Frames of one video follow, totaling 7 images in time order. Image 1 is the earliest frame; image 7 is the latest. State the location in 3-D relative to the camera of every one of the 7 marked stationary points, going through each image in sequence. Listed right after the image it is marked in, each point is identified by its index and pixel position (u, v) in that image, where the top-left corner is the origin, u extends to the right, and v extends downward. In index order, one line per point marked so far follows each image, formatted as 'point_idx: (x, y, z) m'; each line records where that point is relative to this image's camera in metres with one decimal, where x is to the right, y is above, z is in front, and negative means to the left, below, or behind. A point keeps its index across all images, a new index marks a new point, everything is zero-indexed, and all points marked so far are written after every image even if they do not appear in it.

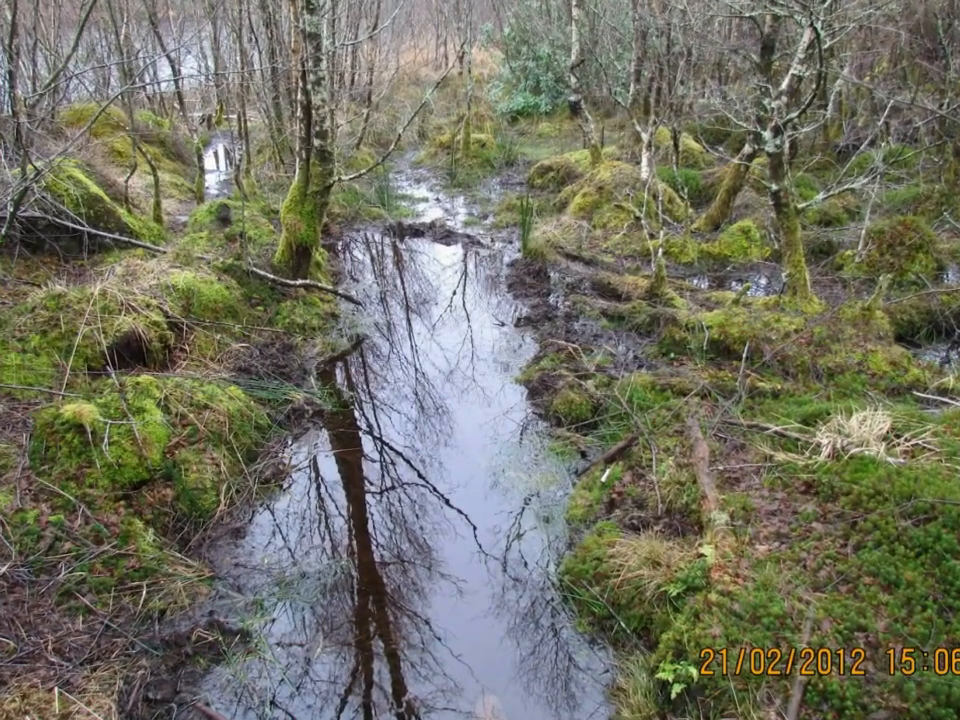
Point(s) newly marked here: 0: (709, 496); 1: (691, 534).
0: (+1.8, -1.1, +6.7) m
1: (+1.6, -1.4, +6.6) m
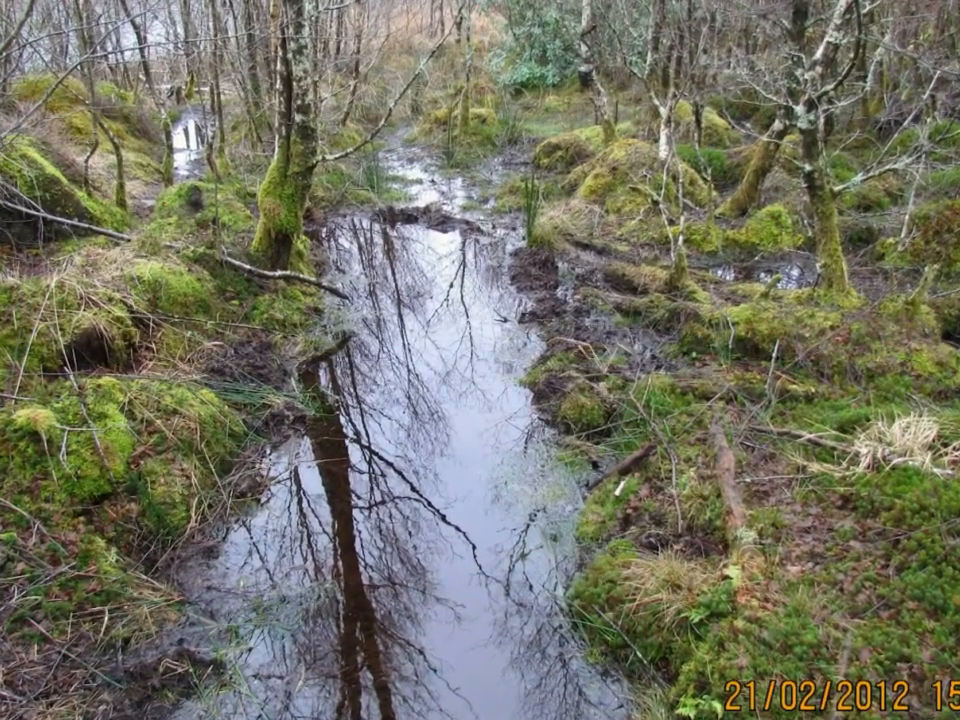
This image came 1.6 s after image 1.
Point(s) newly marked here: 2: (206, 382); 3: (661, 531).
0: (+1.8, -1.1, +5.9) m
1: (+1.6, -1.4, +5.9) m
2: (-2.5, -0.2, +7.3) m
3: (+1.4, -1.3, +6.2) m
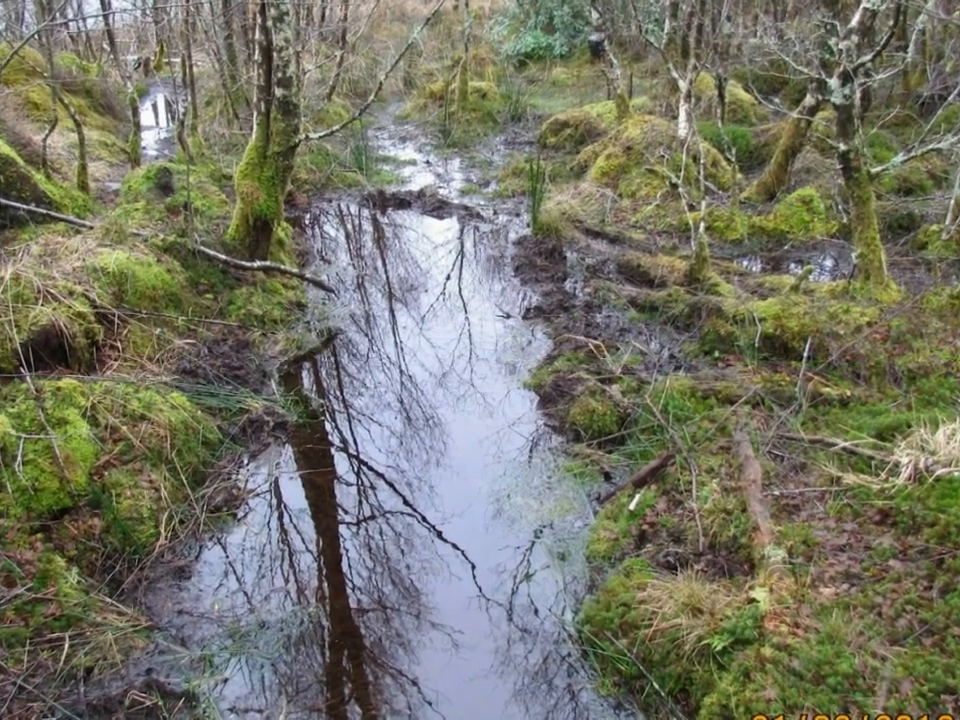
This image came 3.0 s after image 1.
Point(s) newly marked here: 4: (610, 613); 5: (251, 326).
0: (+1.8, -1.1, +5.3) m
1: (+1.6, -1.4, +5.3) m
2: (-2.5, -0.2, +6.7) m
3: (+1.4, -1.3, +5.6) m
4: (+0.8, -1.6, +5.3) m
5: (-2.2, +0.3, +7.8) m
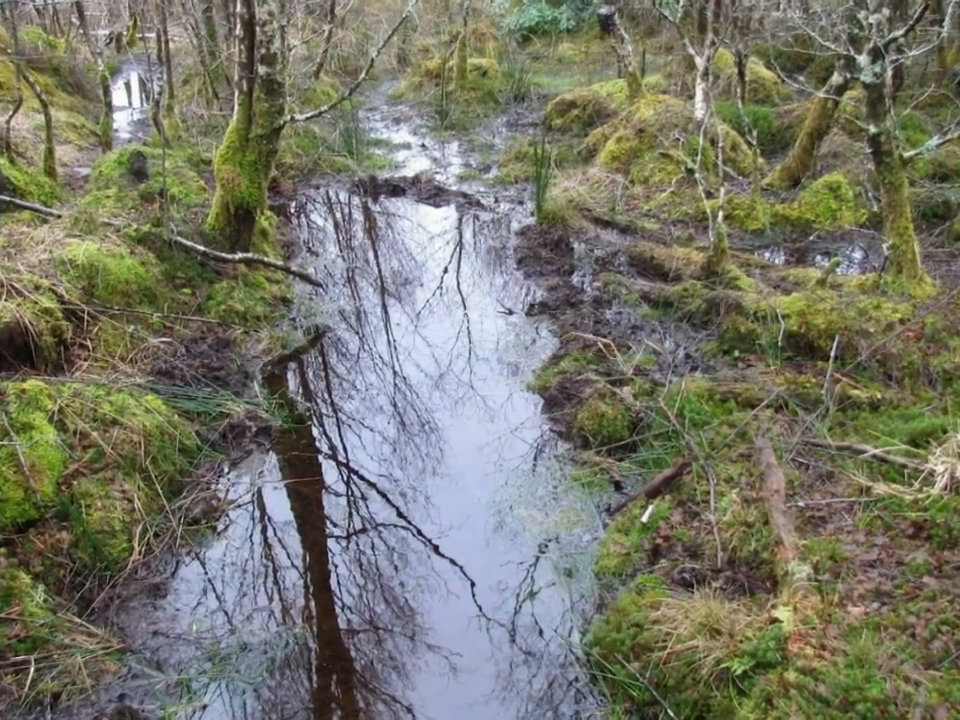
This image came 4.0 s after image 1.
0: (+1.8, -1.1, +4.9) m
1: (+1.6, -1.4, +4.8) m
2: (-2.5, -0.2, +6.3) m
3: (+1.4, -1.3, +5.1) m
4: (+0.8, -1.6, +4.8) m
5: (-2.2, +0.3, +7.4) m
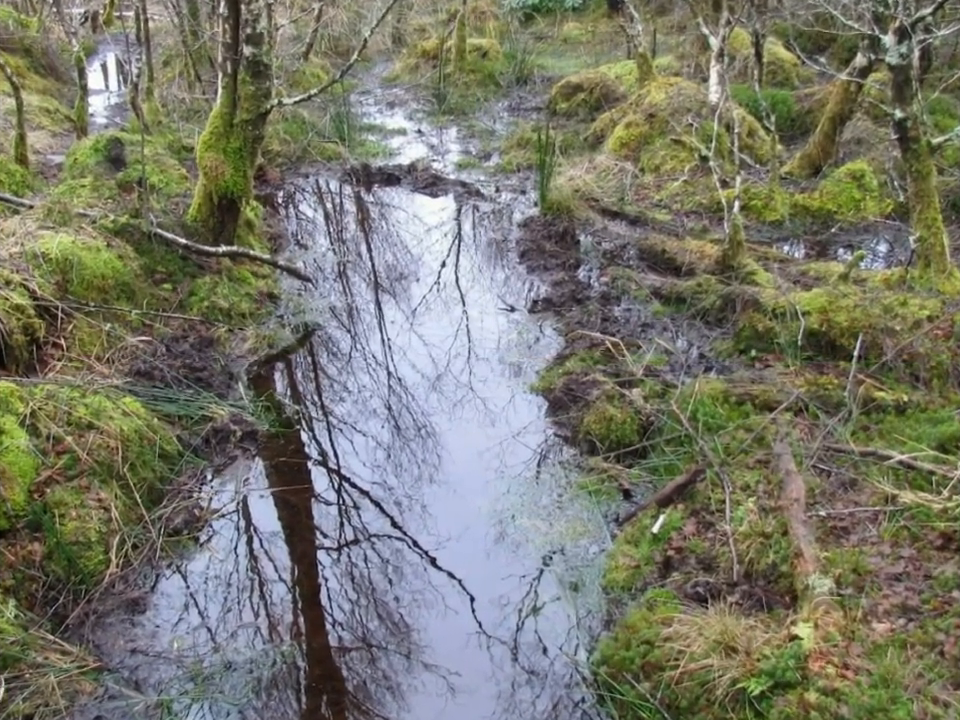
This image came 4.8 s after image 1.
0: (+1.8, -1.1, +4.5) m
1: (+1.7, -1.4, +4.5) m
2: (-2.5, -0.2, +5.9) m
3: (+1.4, -1.3, +4.8) m
4: (+0.8, -1.6, +4.5) m
5: (-2.2, +0.3, +7.0) m
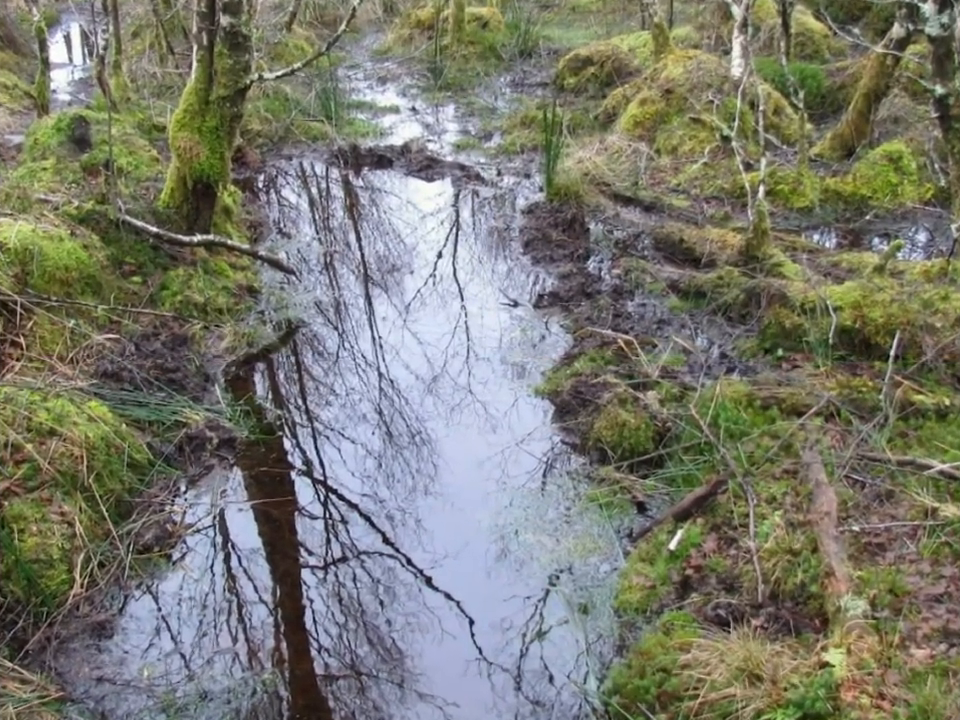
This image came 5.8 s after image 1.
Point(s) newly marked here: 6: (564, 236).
0: (+1.8, -1.1, +4.1) m
1: (+1.7, -1.4, +4.0) m
2: (-2.5, -0.2, +5.5) m
3: (+1.4, -1.3, +4.3) m
4: (+0.8, -1.6, +4.0) m
5: (-2.2, +0.3, +6.6) m
6: (+0.8, +1.1, +8.2) m
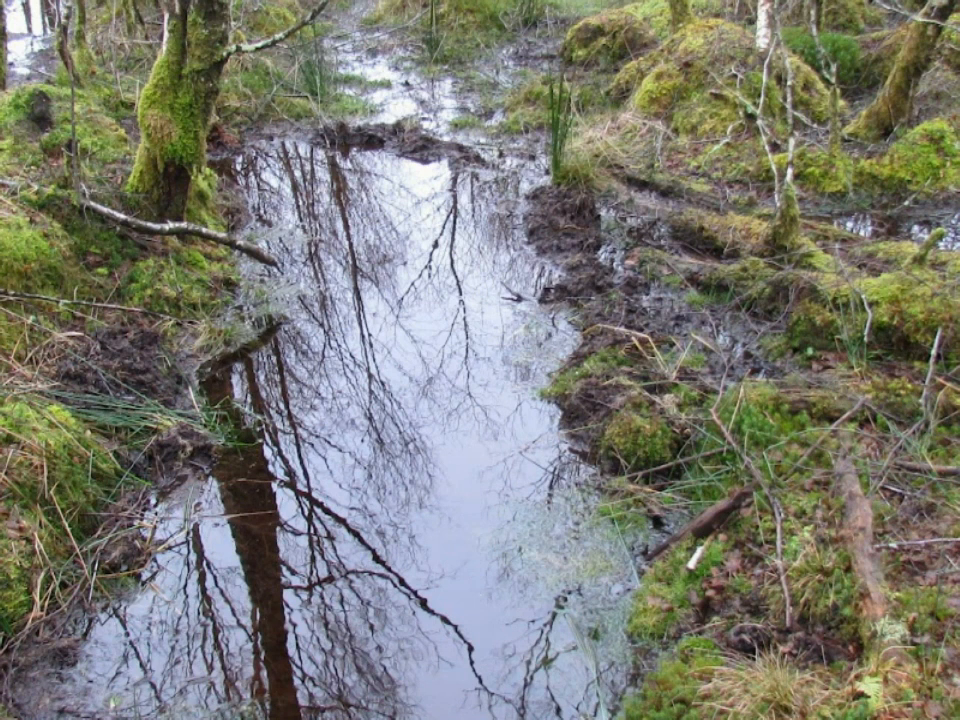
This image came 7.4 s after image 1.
0: (+1.8, -1.1, +3.7) m
1: (+1.7, -1.4, +3.6) m
2: (-2.5, -0.2, +5.0) m
3: (+1.4, -1.3, +3.9) m
4: (+0.8, -1.6, +3.6) m
5: (-2.2, +0.3, +6.1) m
6: (+0.8, +1.1, +7.8) m
